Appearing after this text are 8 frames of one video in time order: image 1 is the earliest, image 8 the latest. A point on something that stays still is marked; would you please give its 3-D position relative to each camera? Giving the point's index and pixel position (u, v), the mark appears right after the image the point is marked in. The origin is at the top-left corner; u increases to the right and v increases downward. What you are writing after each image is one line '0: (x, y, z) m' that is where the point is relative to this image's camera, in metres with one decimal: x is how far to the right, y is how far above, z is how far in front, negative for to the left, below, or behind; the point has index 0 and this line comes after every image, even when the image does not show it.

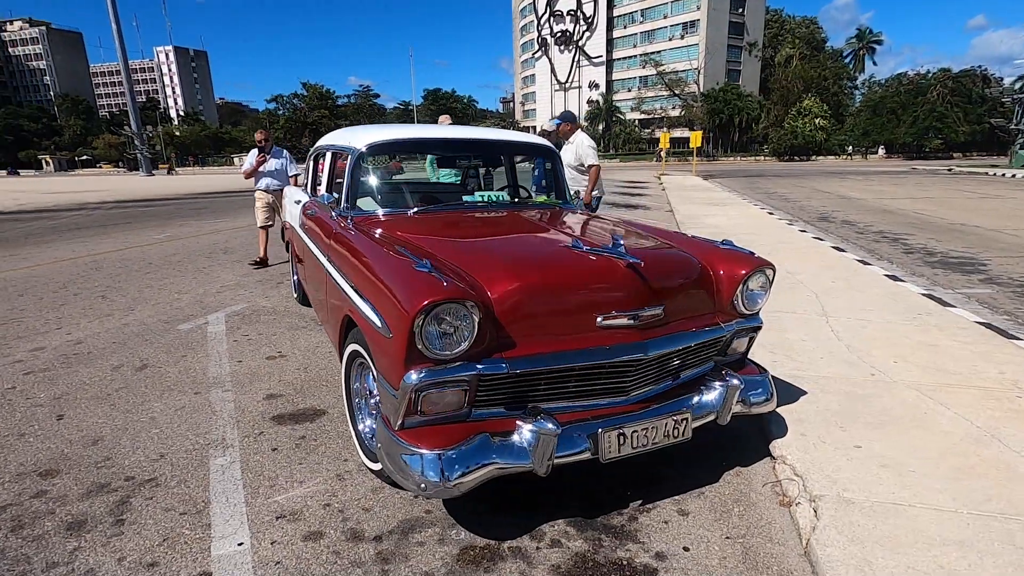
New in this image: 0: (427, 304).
0: (-0.3, 0.0, +1.8) m
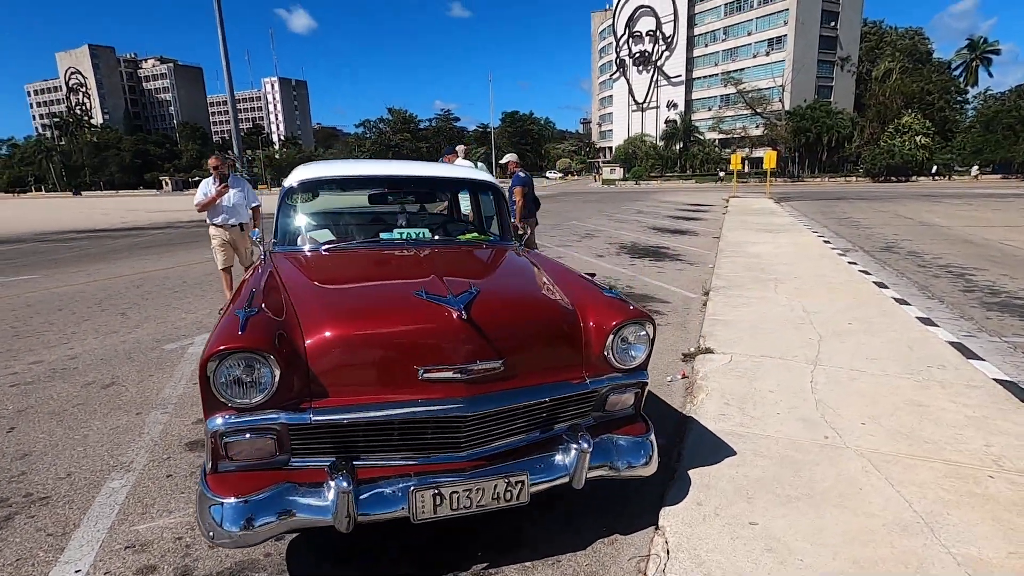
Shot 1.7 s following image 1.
0: (-1.0, -0.2, +1.8) m
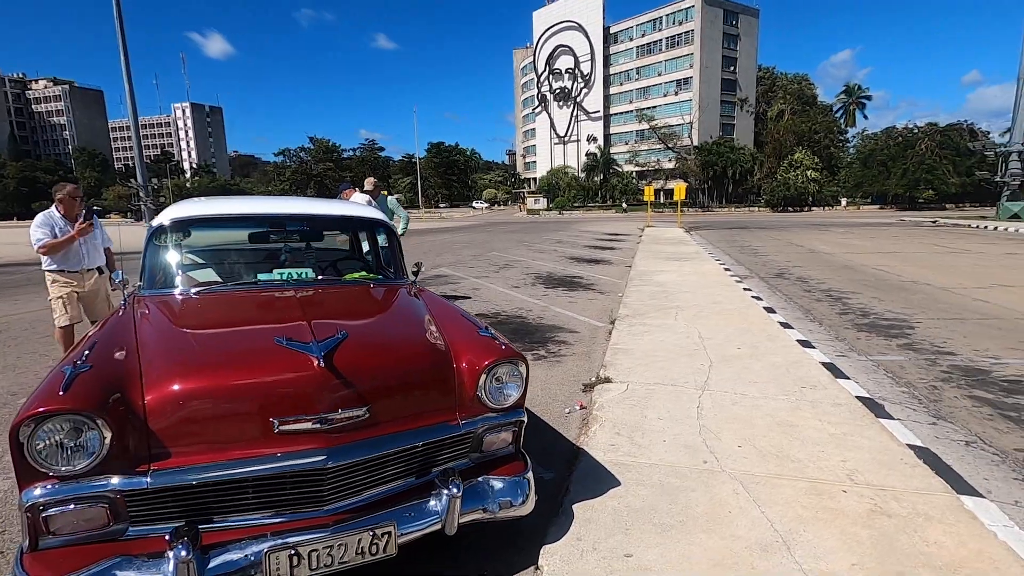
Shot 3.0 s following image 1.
0: (-1.4, -0.4, +1.6) m
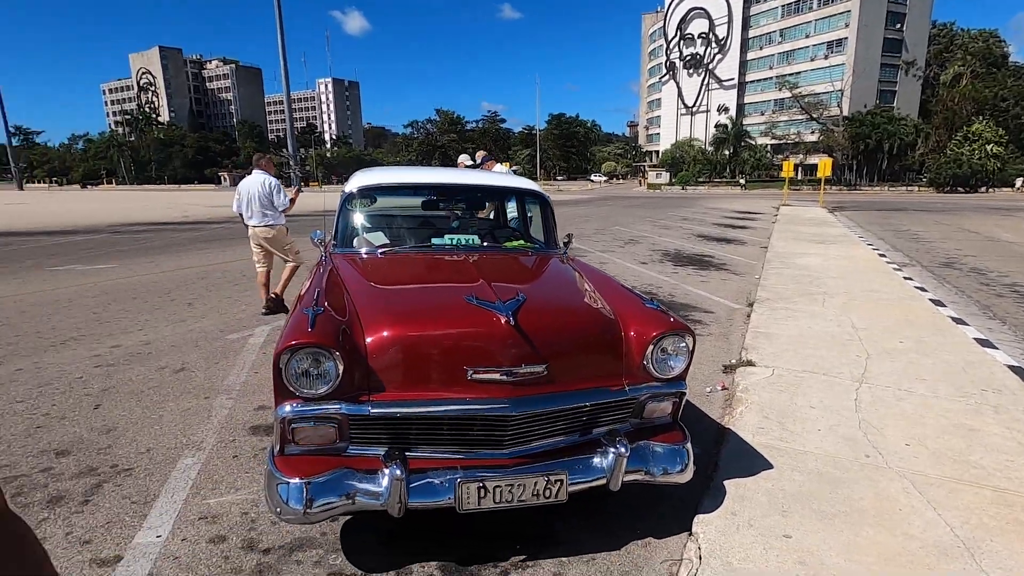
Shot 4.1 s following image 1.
0: (-0.8, -0.2, +2.0) m
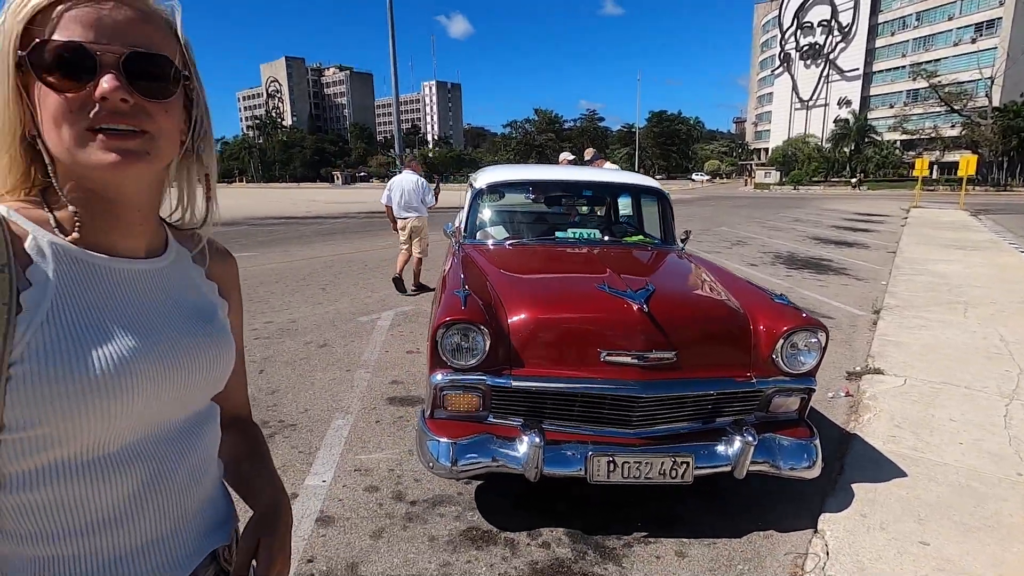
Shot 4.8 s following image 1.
0: (-0.3, -0.1, +2.2) m
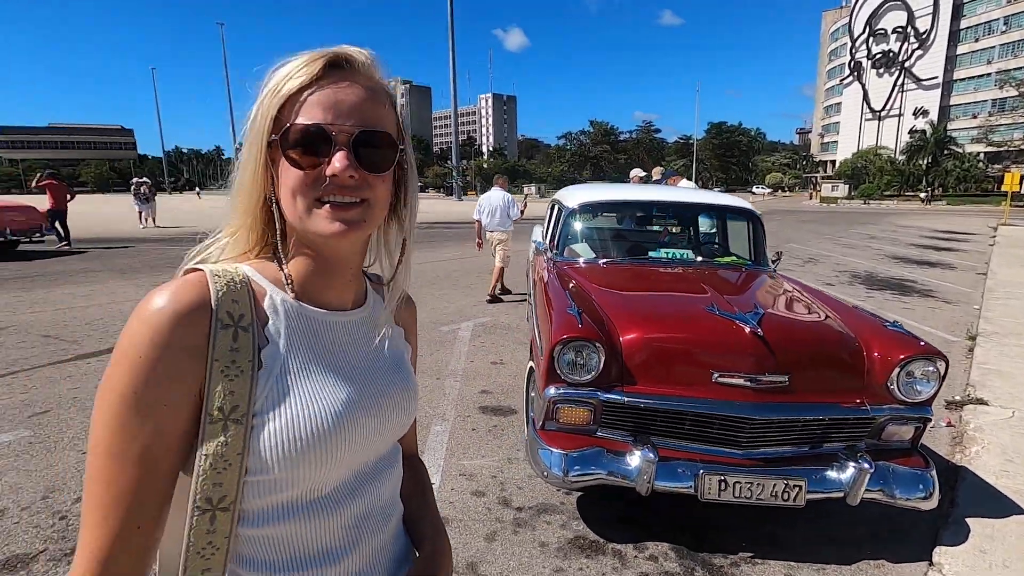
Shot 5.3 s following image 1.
0: (+0.2, -0.2, +2.4) m
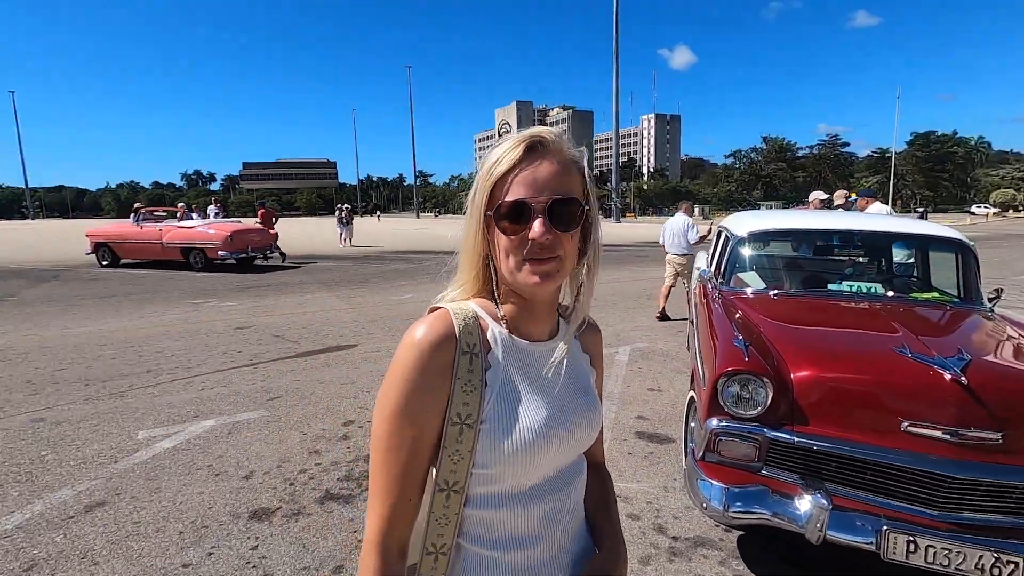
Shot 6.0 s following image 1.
0: (+0.9, -0.4, +2.4) m
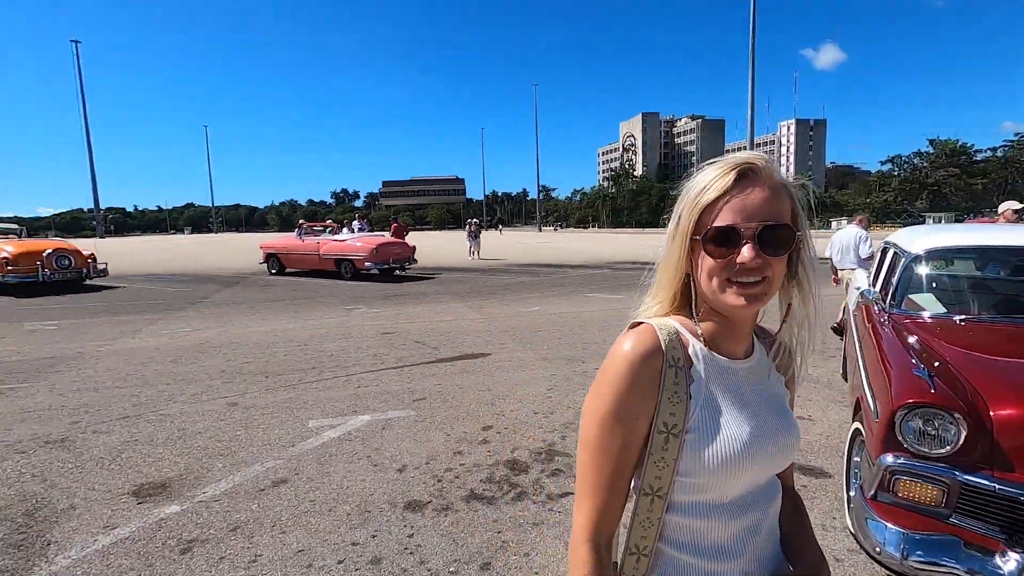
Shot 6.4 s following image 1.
0: (+1.6, -0.4, +2.1) m
